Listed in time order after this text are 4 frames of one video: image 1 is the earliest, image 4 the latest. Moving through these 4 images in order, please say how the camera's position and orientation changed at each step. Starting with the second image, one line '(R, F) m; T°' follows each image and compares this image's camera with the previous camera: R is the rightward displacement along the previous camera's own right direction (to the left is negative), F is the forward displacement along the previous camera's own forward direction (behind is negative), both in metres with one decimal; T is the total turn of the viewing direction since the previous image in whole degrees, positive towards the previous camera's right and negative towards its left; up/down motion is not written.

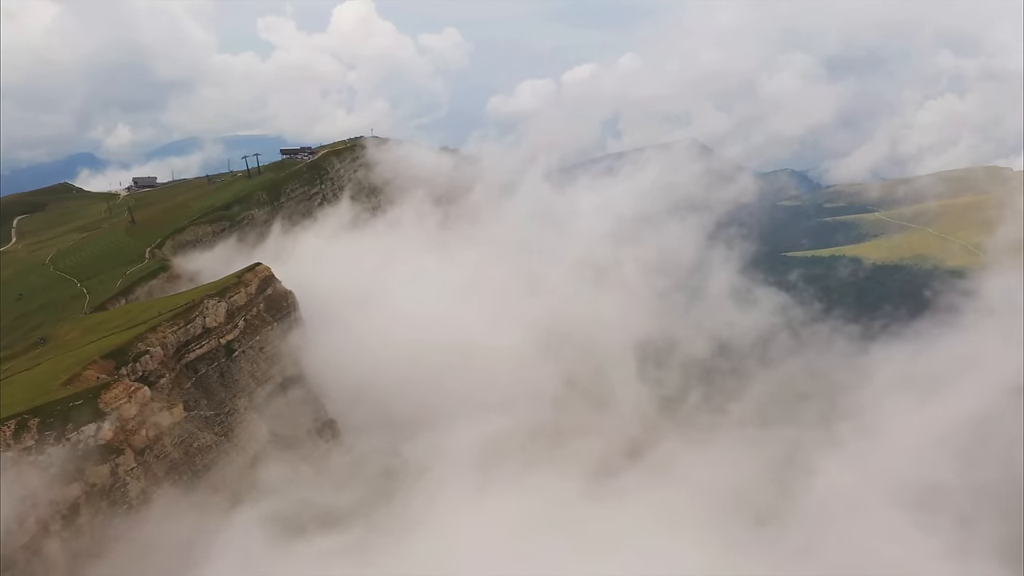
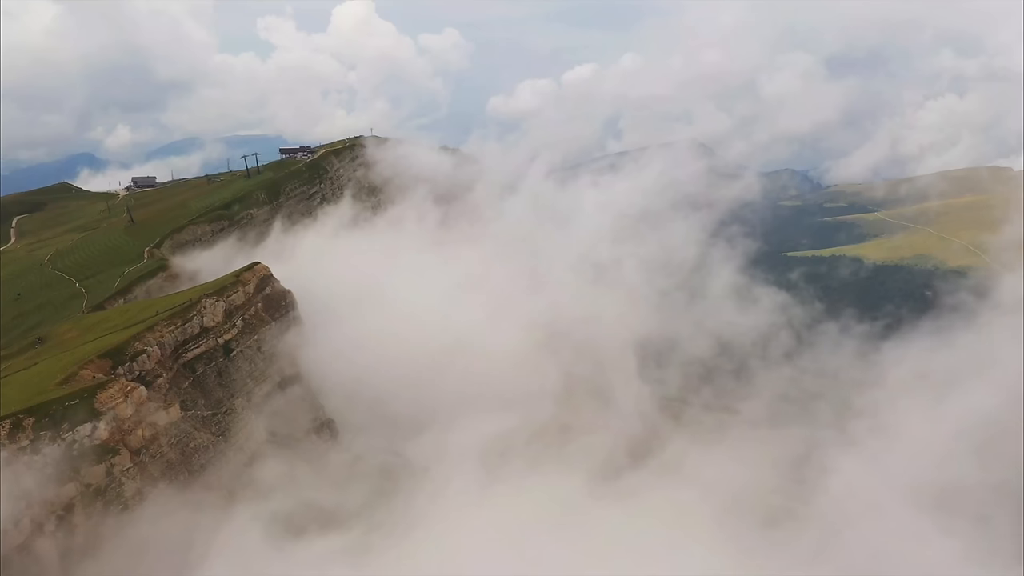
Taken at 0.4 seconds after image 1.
(+0.1, +0.4) m; 0°
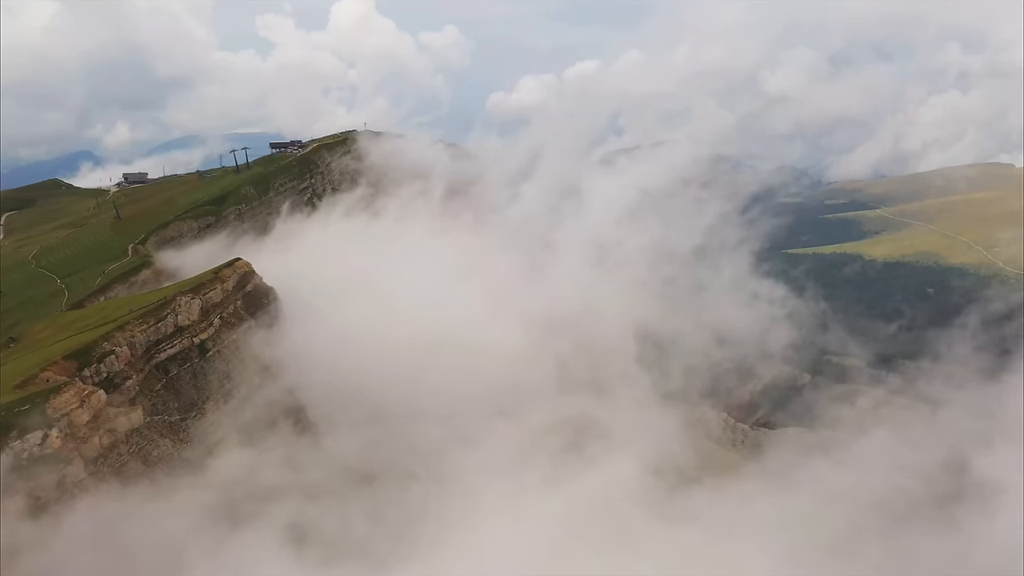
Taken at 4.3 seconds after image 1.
(+1.5, +3.9) m; 0°
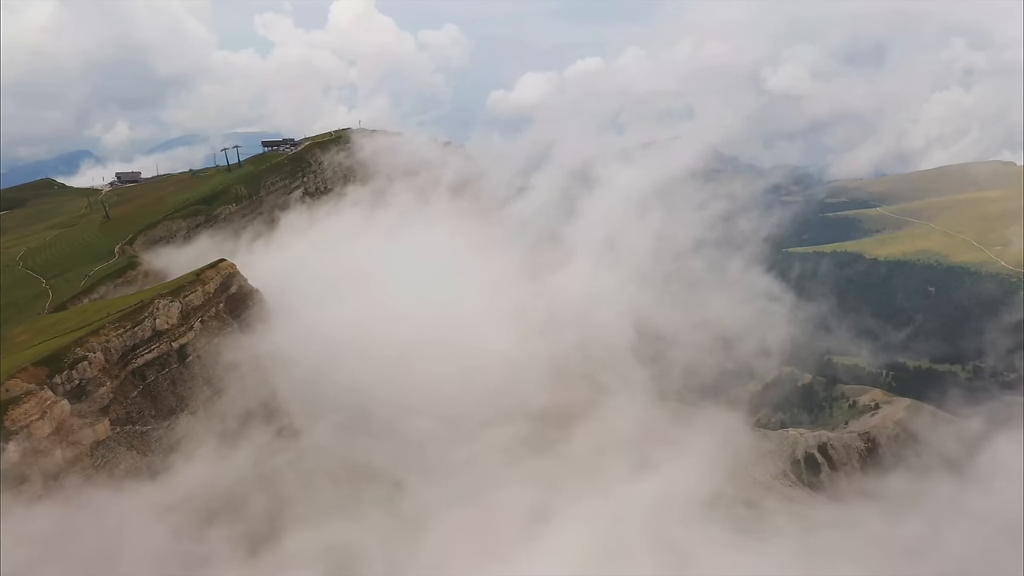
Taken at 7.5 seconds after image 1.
(+1.3, +2.9) m; 0°
